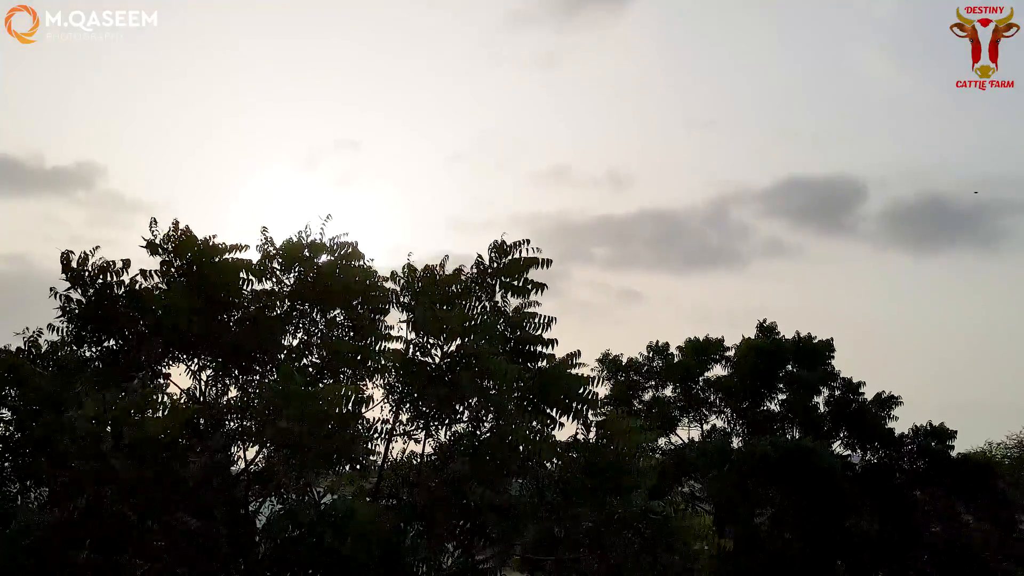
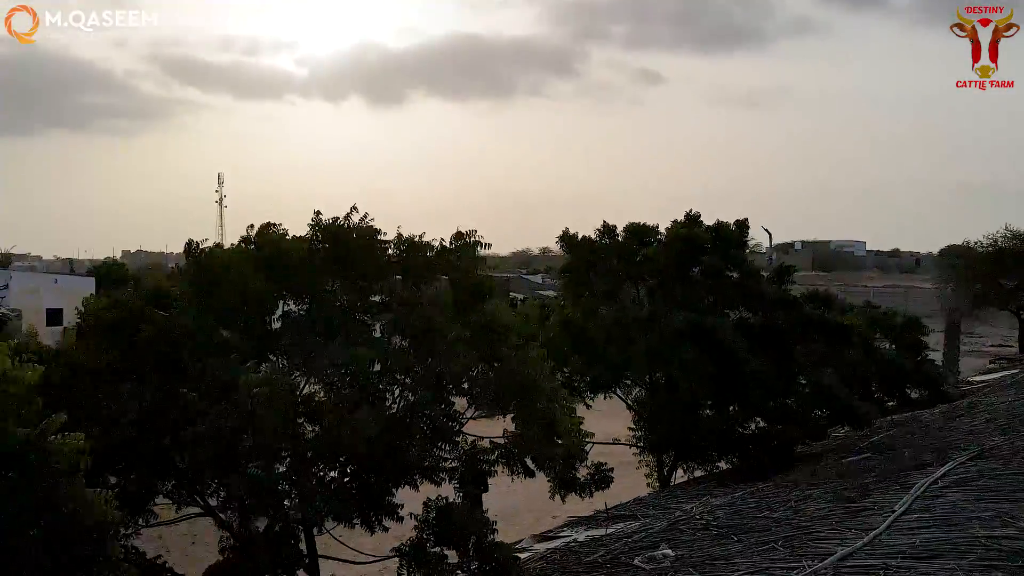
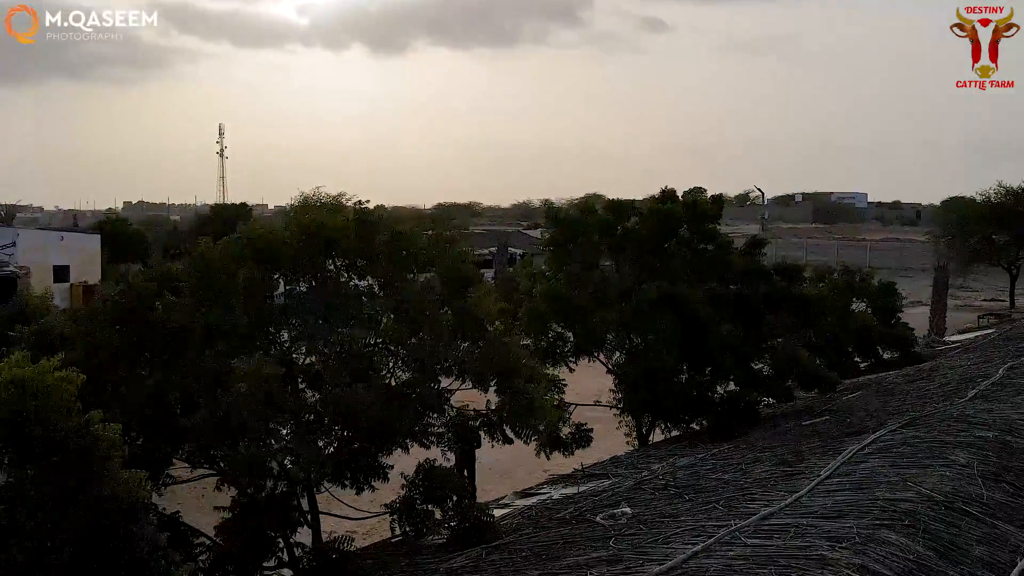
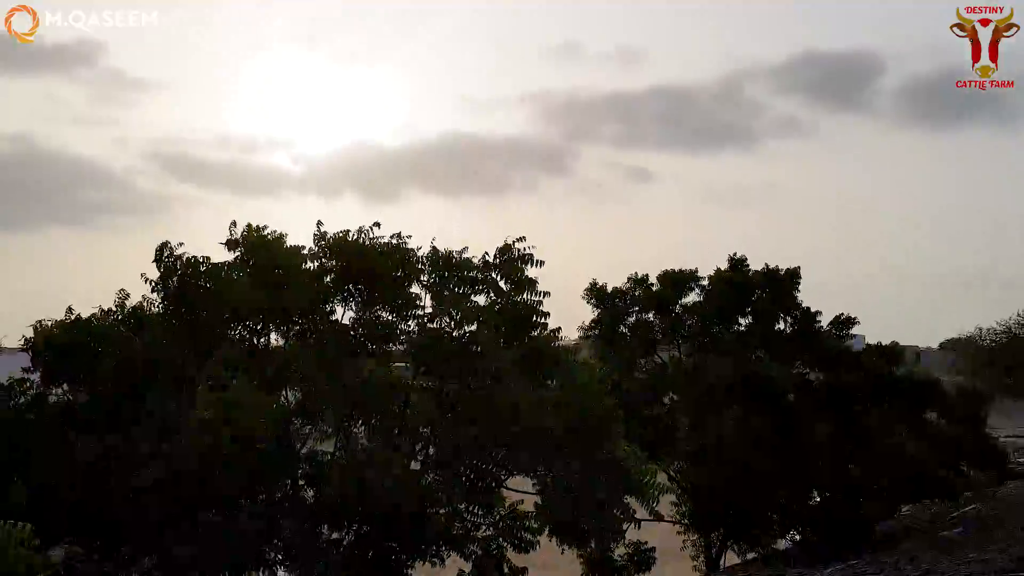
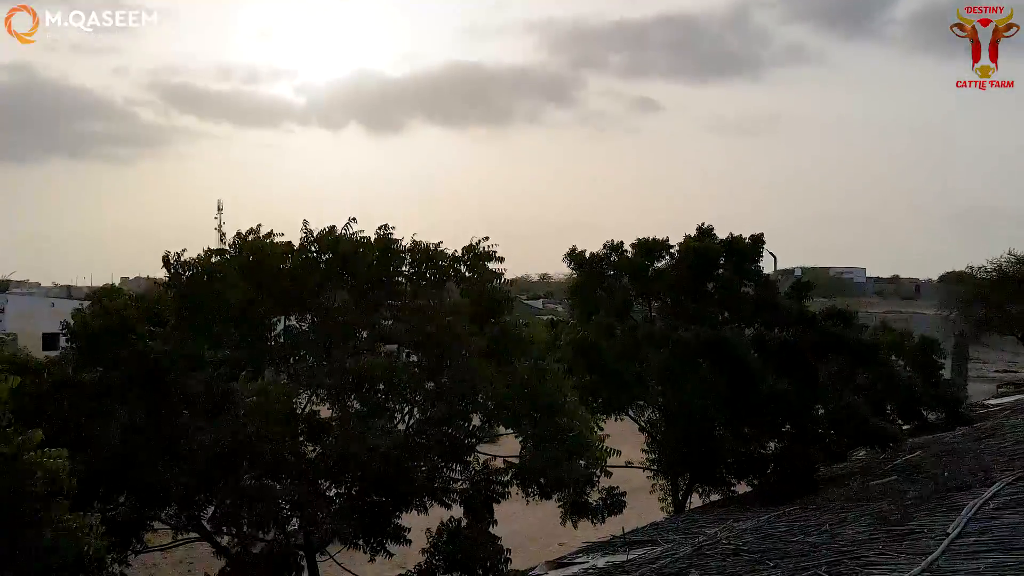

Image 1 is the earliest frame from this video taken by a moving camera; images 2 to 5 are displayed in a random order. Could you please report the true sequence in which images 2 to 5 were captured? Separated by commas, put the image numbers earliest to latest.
4, 5, 2, 3
